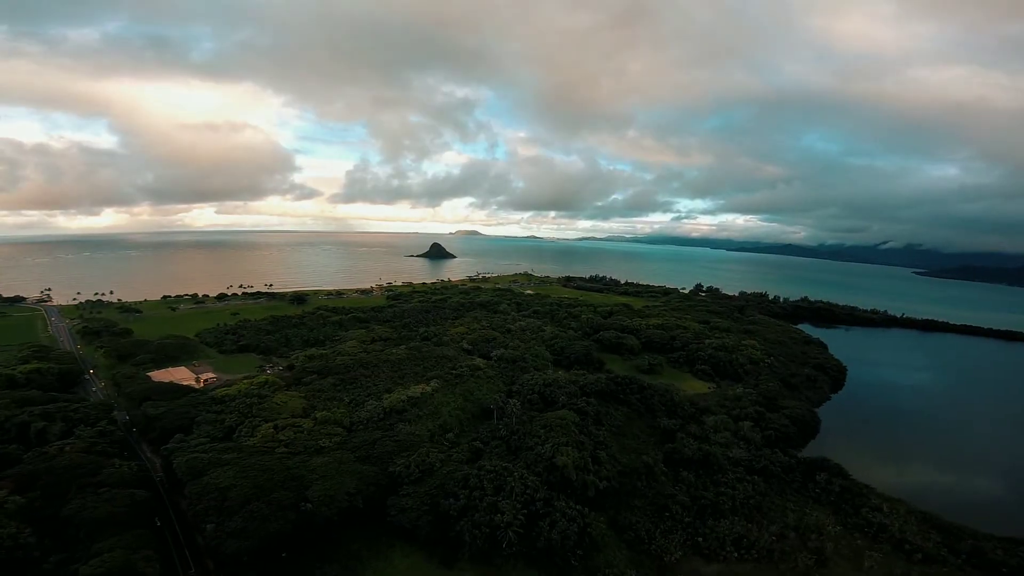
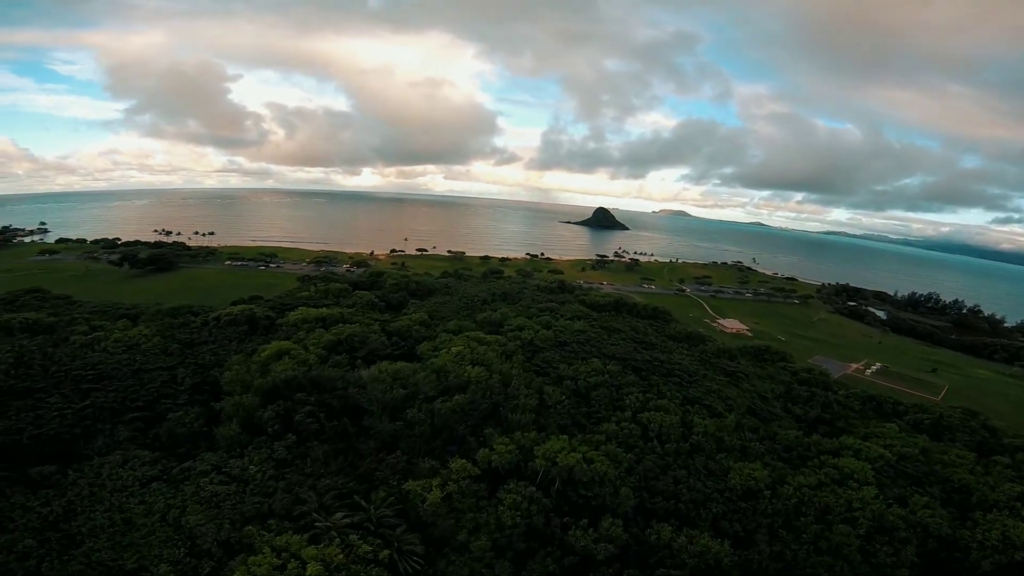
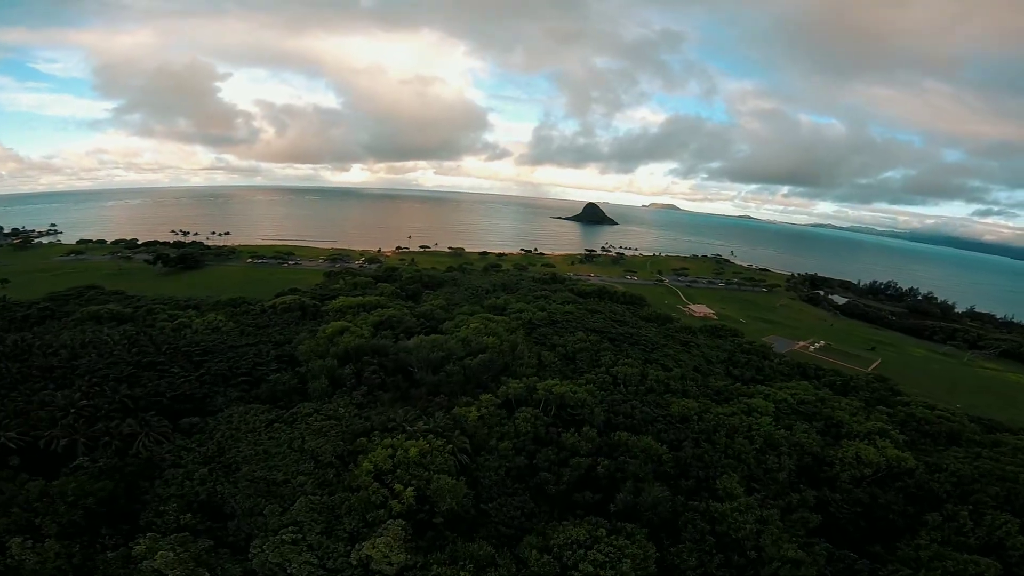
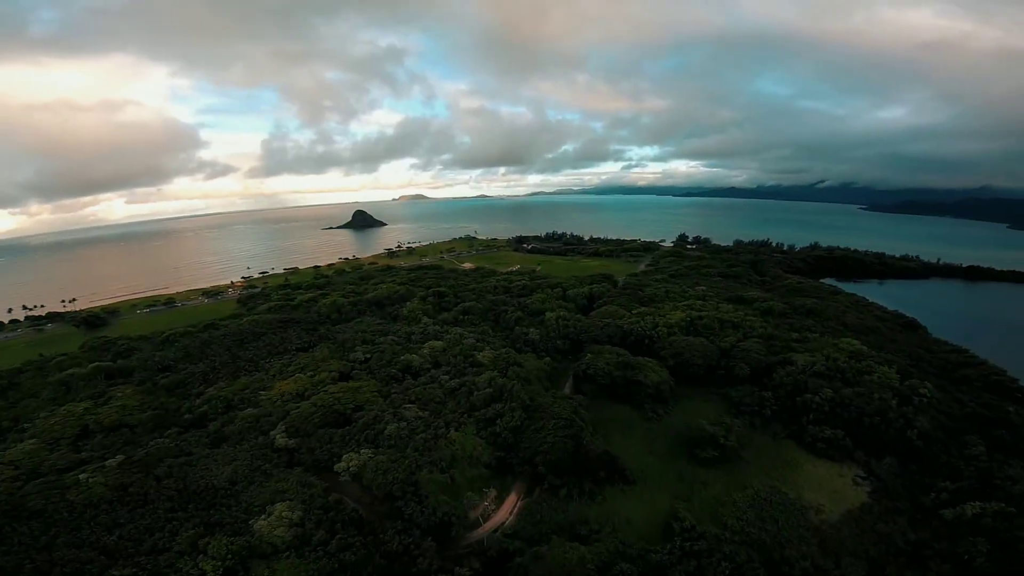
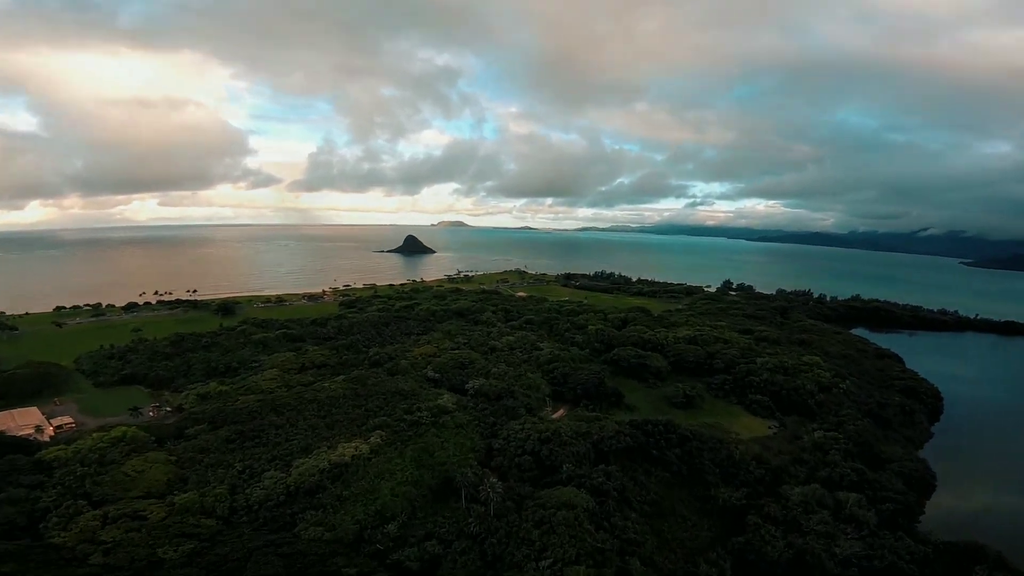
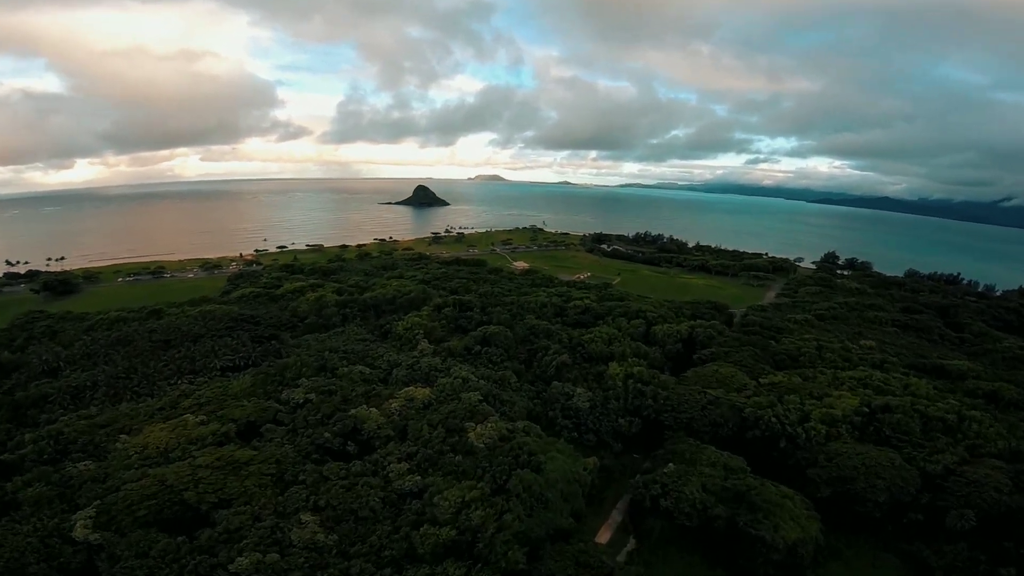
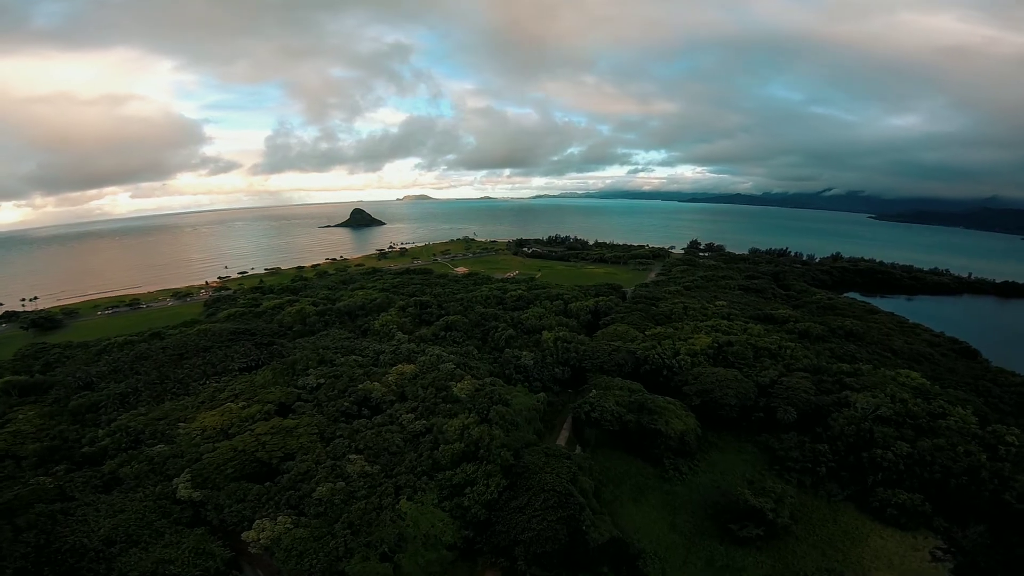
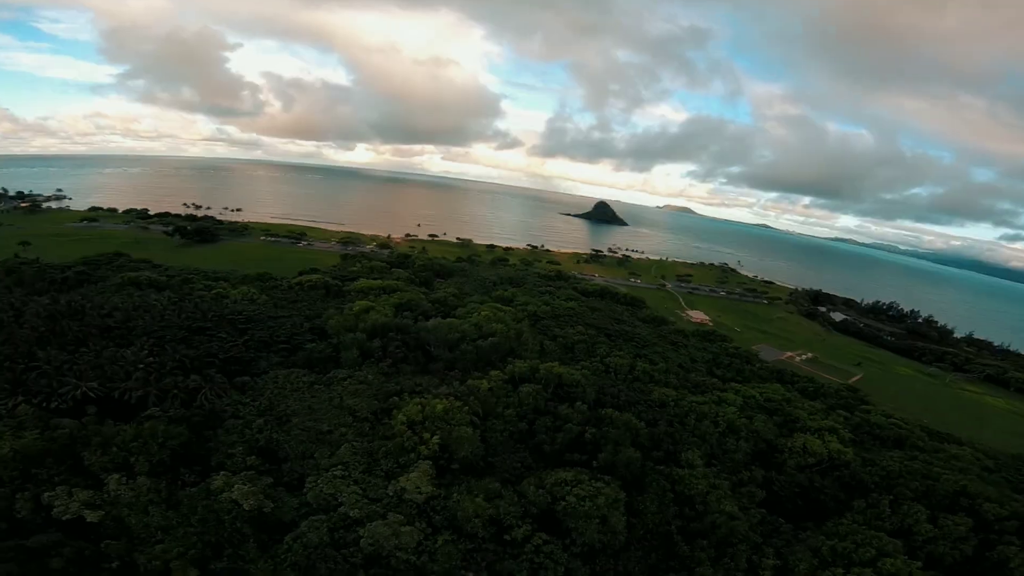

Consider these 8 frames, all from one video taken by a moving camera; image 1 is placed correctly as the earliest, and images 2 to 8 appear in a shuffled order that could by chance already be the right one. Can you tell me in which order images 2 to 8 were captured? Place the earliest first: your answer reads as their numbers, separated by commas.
5, 4, 7, 6, 8, 3, 2
